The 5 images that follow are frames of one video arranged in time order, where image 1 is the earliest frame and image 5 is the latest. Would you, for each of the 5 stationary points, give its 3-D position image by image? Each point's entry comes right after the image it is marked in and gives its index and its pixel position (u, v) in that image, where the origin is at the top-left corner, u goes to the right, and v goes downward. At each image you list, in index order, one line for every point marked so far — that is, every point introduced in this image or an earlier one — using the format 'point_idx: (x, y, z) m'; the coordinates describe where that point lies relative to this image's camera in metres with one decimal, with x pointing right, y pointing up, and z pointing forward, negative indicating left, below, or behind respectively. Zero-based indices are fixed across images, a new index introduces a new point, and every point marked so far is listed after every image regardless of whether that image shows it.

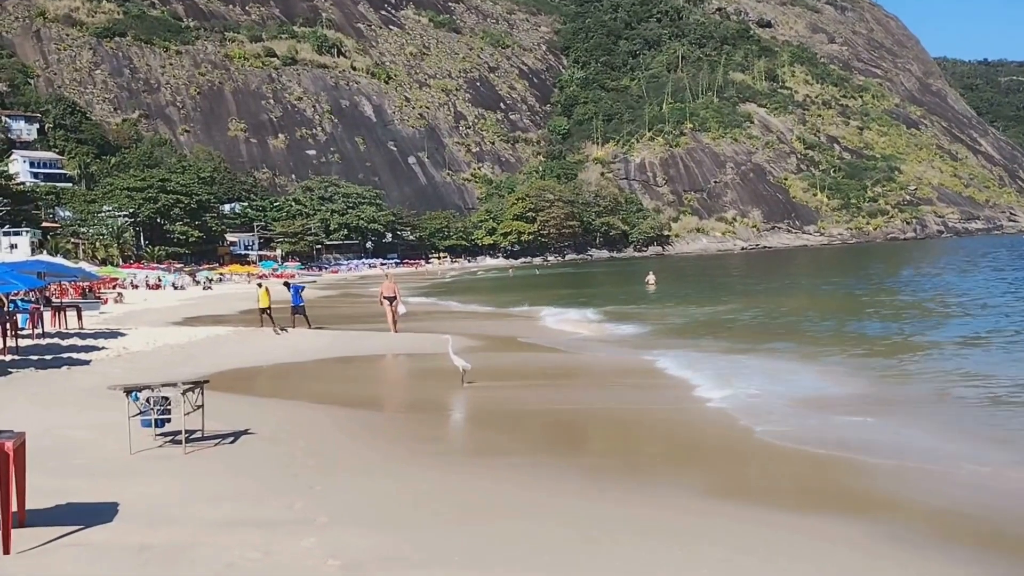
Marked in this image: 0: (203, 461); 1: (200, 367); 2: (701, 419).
0: (-3.2, -1.8, +8.3) m
1: (-6.1, -1.6, +15.8) m
2: (+2.8, -1.9, +12.1) m
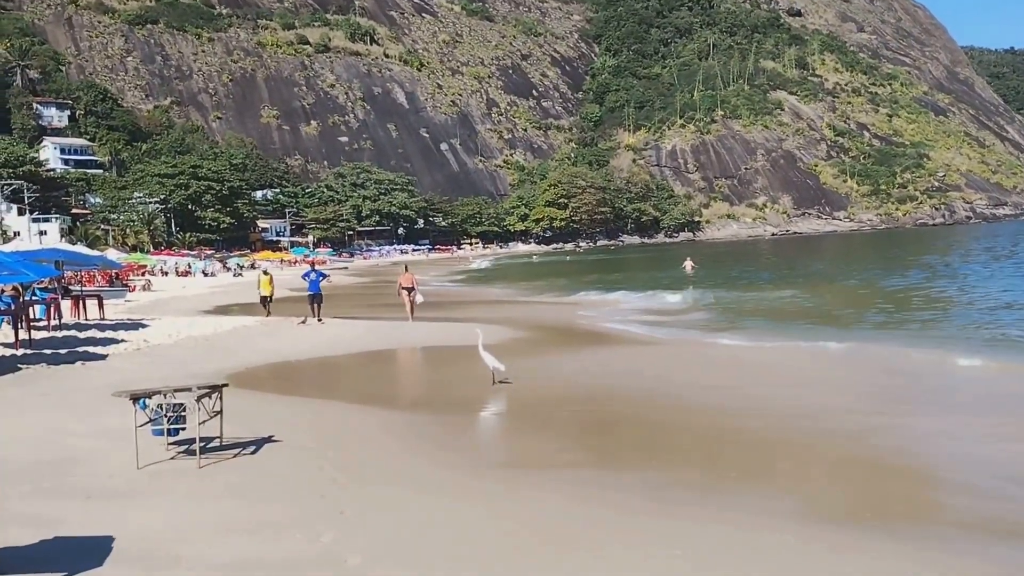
0: (-2.7, -1.7, +7.3) m
1: (-5.3, -1.4, +14.9) m
2: (+3.4, -1.8, +10.9) m
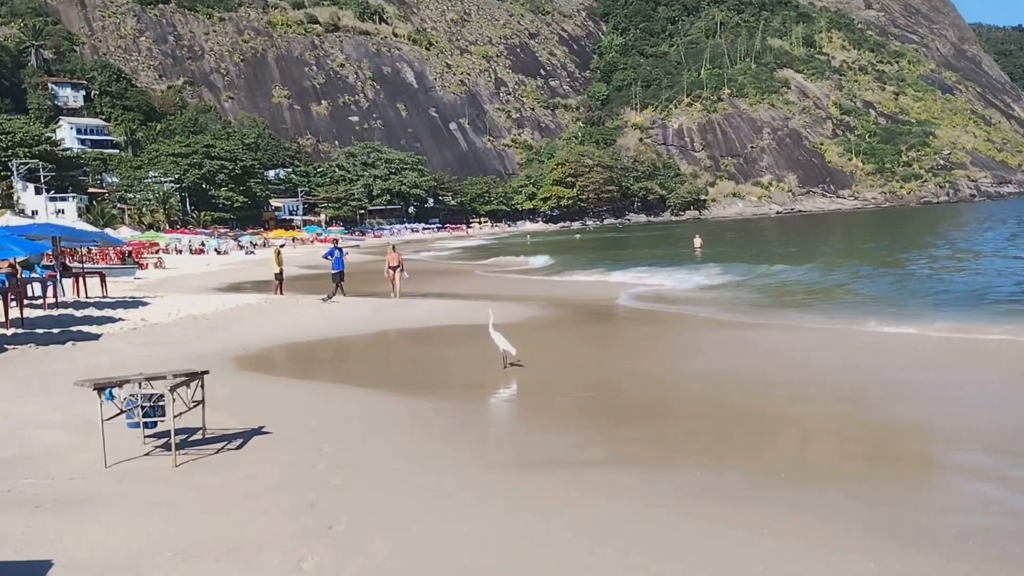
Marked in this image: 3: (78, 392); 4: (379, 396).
0: (-2.5, -1.5, +6.4) m
1: (-5.1, -1.0, +13.9) m
2: (+3.6, -1.5, +9.9) m
3: (-5.0, -1.2, +9.3) m
4: (-1.7, -1.4, +10.2) m
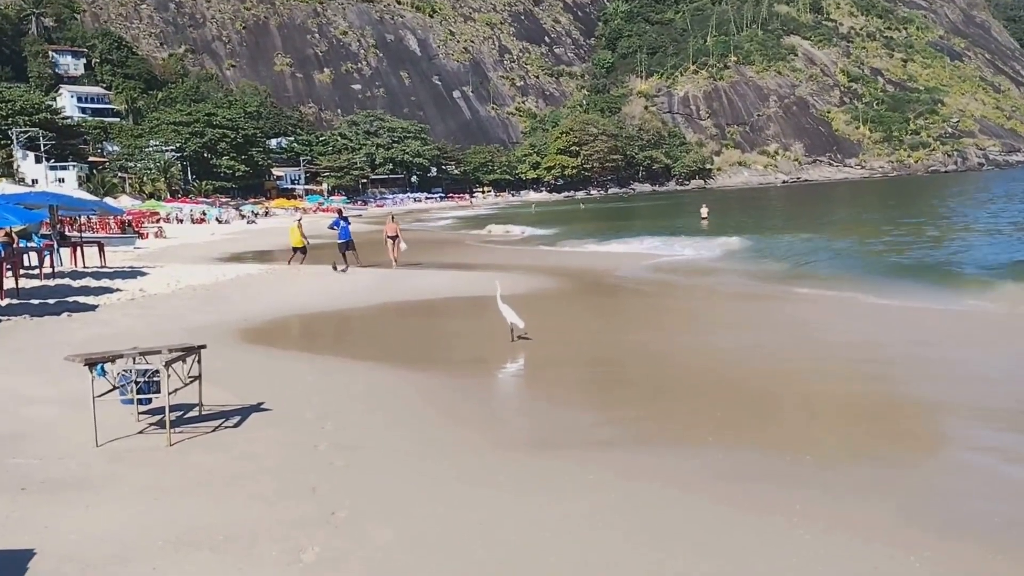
0: (-2.4, -1.3, +6.1) m
1: (-4.9, -0.4, +13.6) m
2: (+3.7, -1.1, +9.5) m
3: (-4.9, -0.9, +9.0) m
4: (-1.6, -1.0, +9.9) m
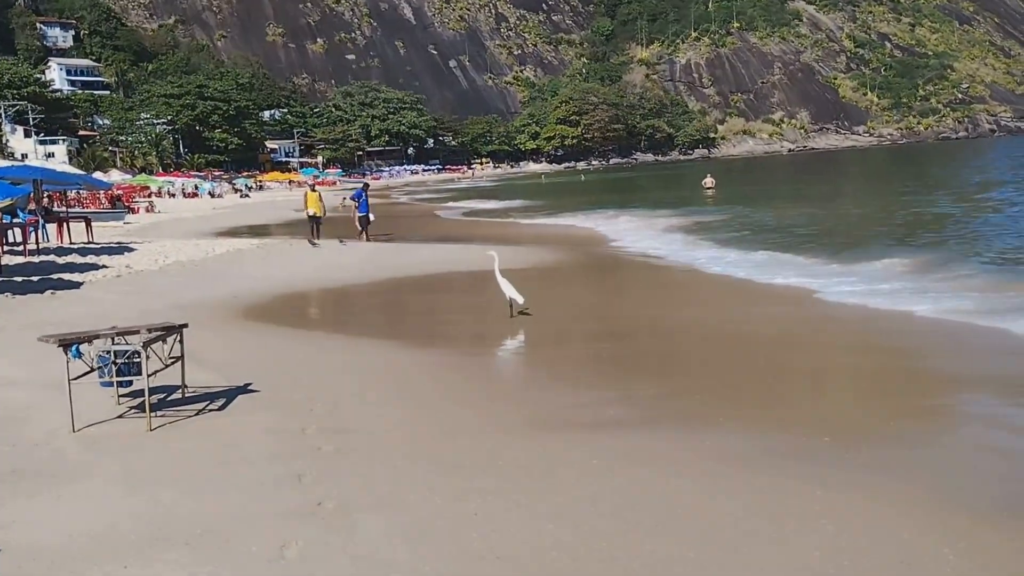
0: (-2.4, -1.1, +5.8) m
1: (-5.0, 0.0, +13.3) m
2: (+3.7, -0.8, +9.2) m
3: (-5.0, -0.6, +8.7) m
4: (-1.6, -0.7, +9.5) m
